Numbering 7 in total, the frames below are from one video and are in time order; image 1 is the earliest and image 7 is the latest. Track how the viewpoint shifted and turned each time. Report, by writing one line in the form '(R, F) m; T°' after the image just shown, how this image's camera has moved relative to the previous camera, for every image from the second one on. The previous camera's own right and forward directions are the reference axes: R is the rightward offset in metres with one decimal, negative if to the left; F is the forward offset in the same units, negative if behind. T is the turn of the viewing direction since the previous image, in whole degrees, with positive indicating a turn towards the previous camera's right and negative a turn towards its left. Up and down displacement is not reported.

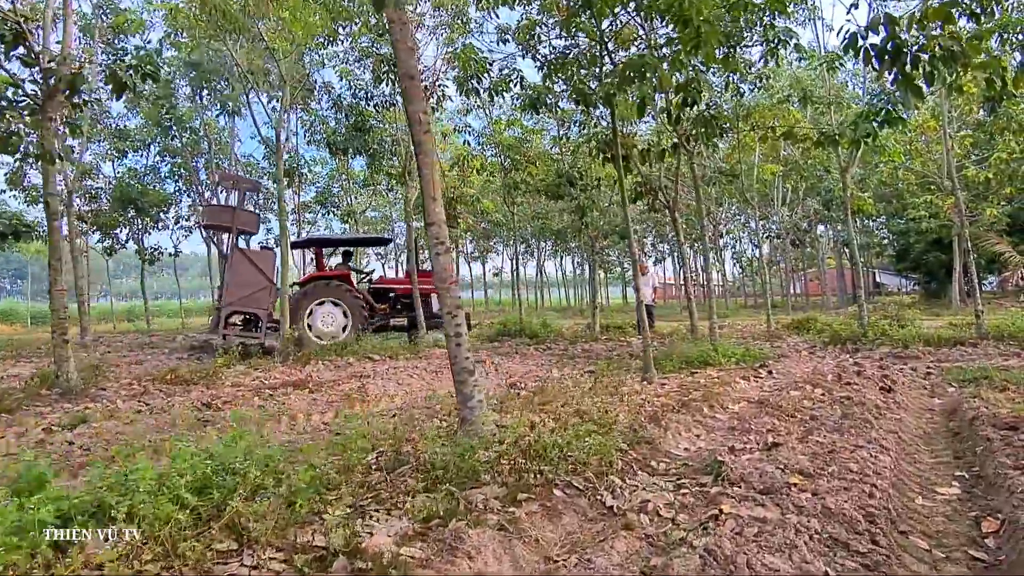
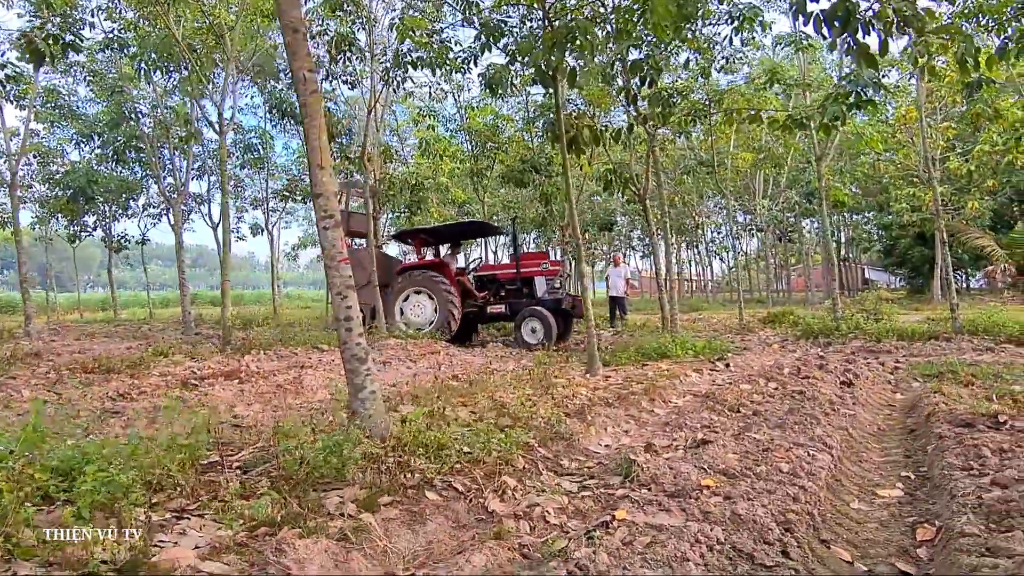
(+0.4, +0.4) m; 0°
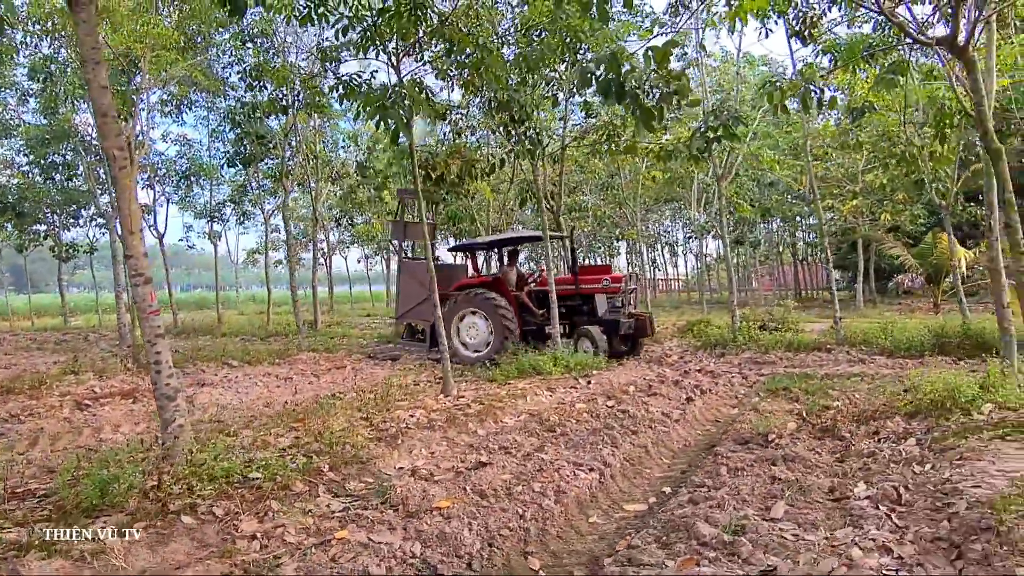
(+1.0, -0.6) m; +1°
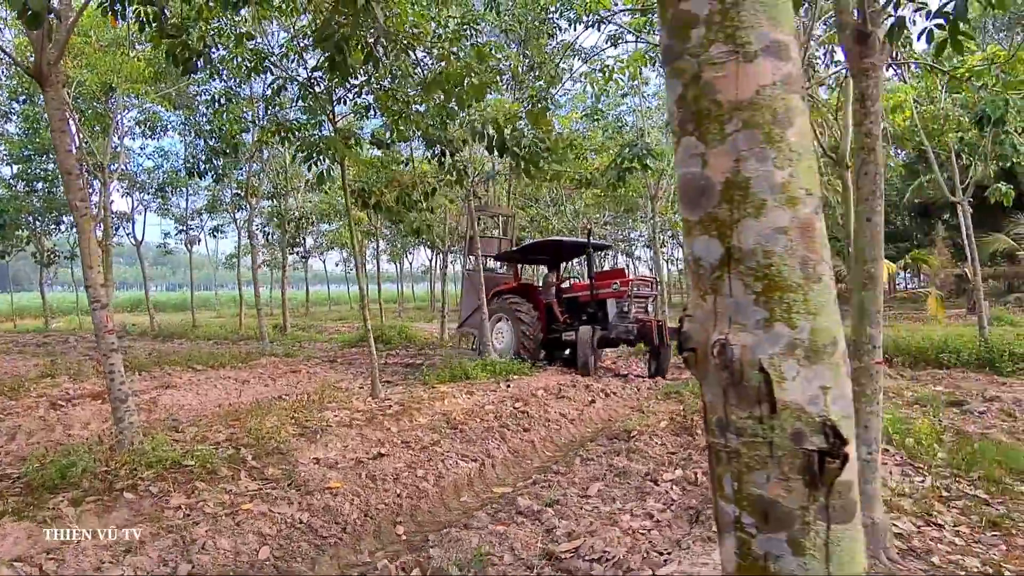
(+0.6, -0.9) m; +1°
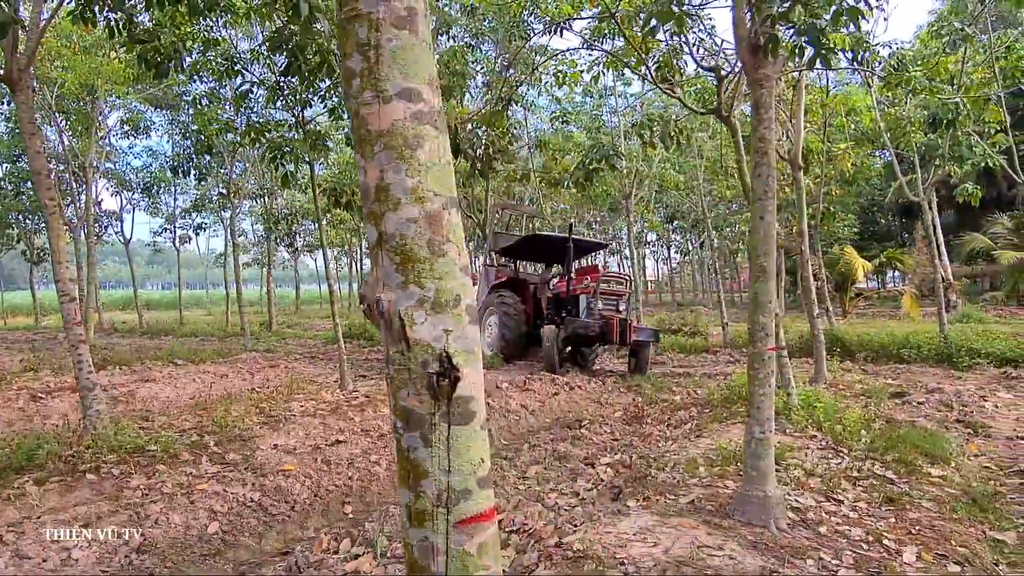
(+0.3, -0.3) m; 0°
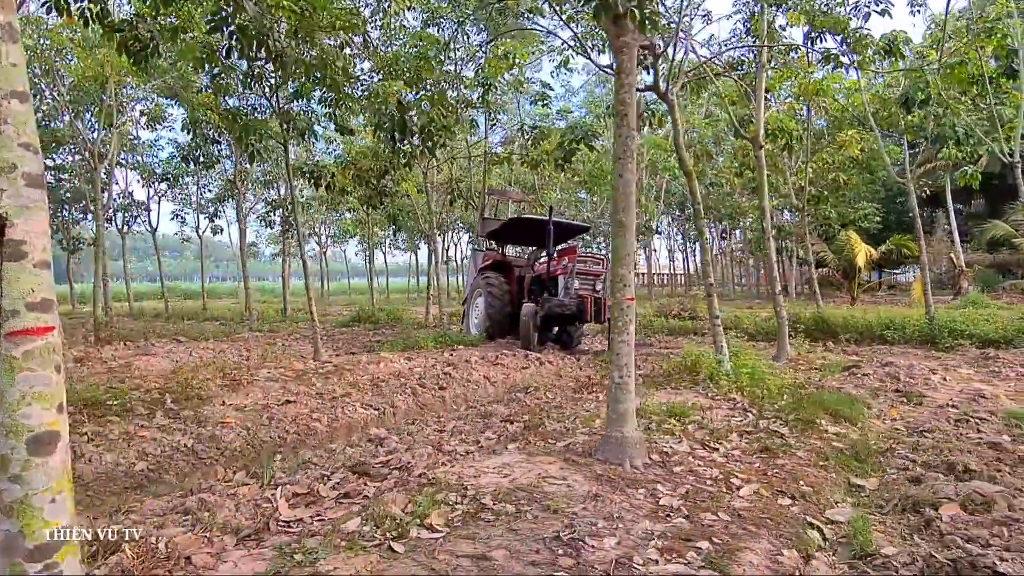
(+0.8, -0.2) m; -3°
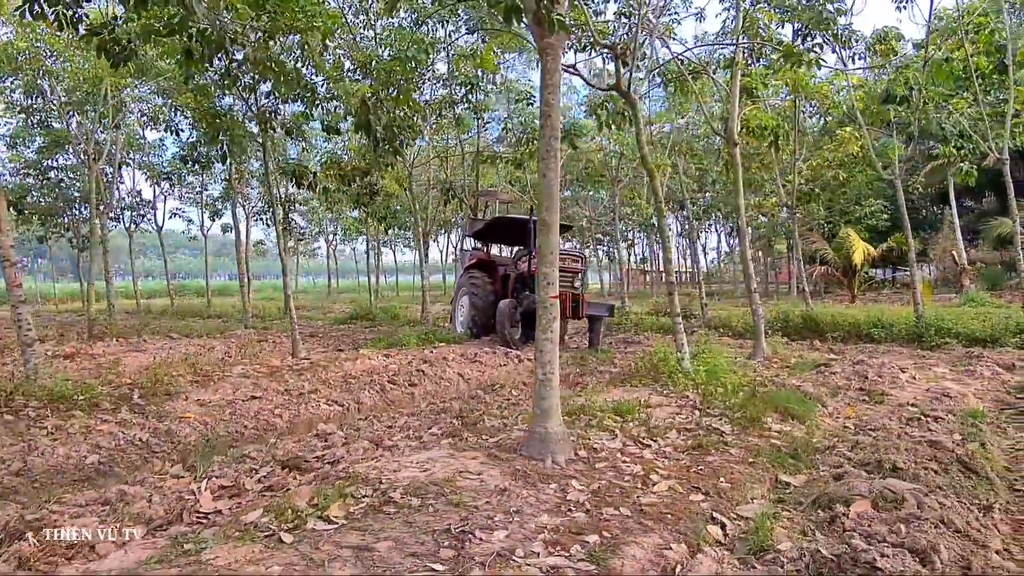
(+0.4, -0.1) m; -1°
